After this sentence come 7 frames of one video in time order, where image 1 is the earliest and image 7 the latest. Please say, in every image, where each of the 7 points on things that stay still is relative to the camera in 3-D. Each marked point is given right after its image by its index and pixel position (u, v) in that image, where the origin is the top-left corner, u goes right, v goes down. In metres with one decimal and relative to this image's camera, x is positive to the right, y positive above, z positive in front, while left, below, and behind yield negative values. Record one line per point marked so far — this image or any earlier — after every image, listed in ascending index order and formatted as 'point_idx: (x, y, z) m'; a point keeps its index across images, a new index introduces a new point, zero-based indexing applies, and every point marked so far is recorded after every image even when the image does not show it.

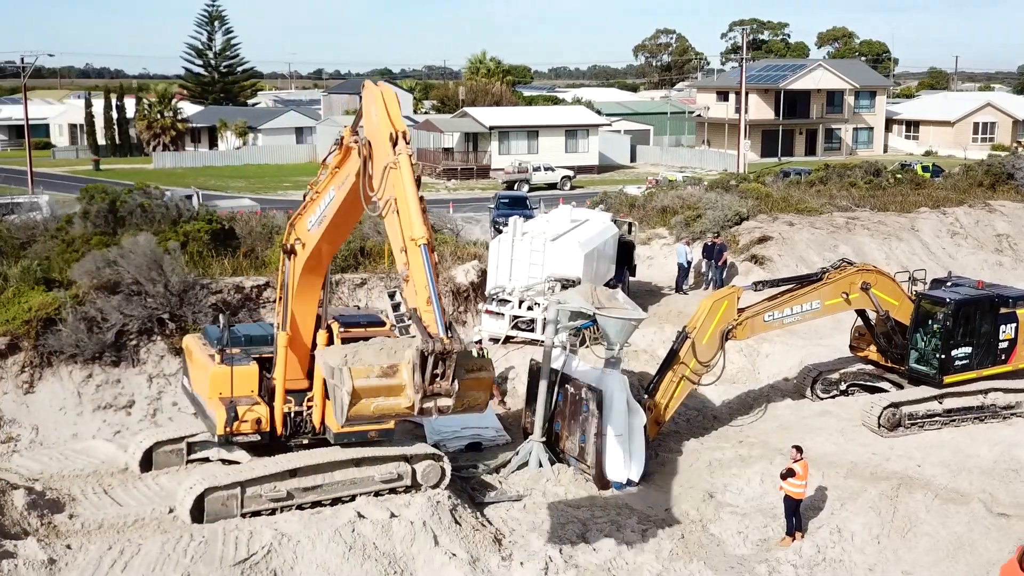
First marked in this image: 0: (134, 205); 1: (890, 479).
0: (-7.2, +1.6, +18.6) m
1: (+4.7, -2.4, +12.0) m
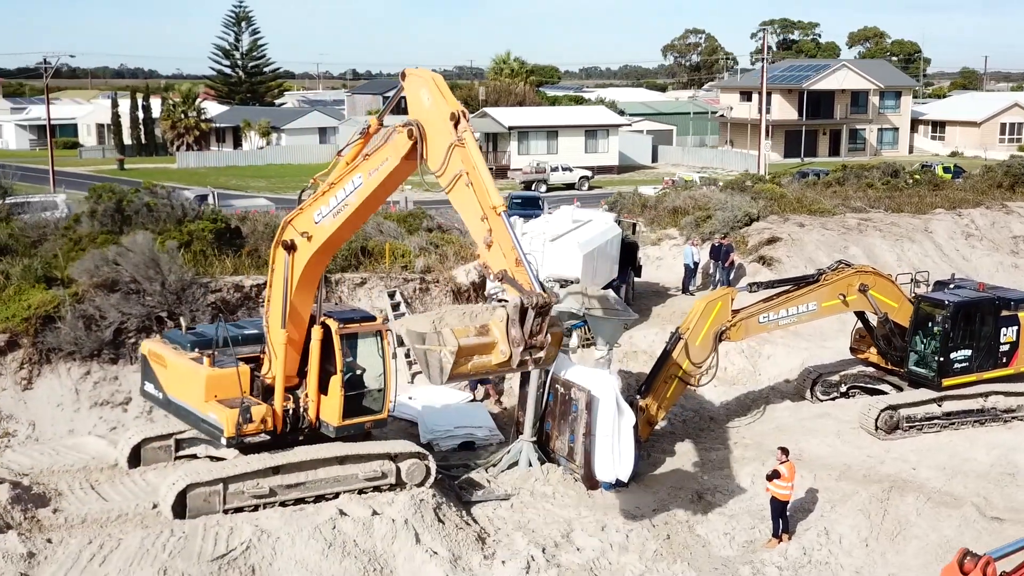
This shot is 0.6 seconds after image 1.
0: (-7.2, +1.6, +18.8) m
1: (+4.5, -2.4, +11.9) m
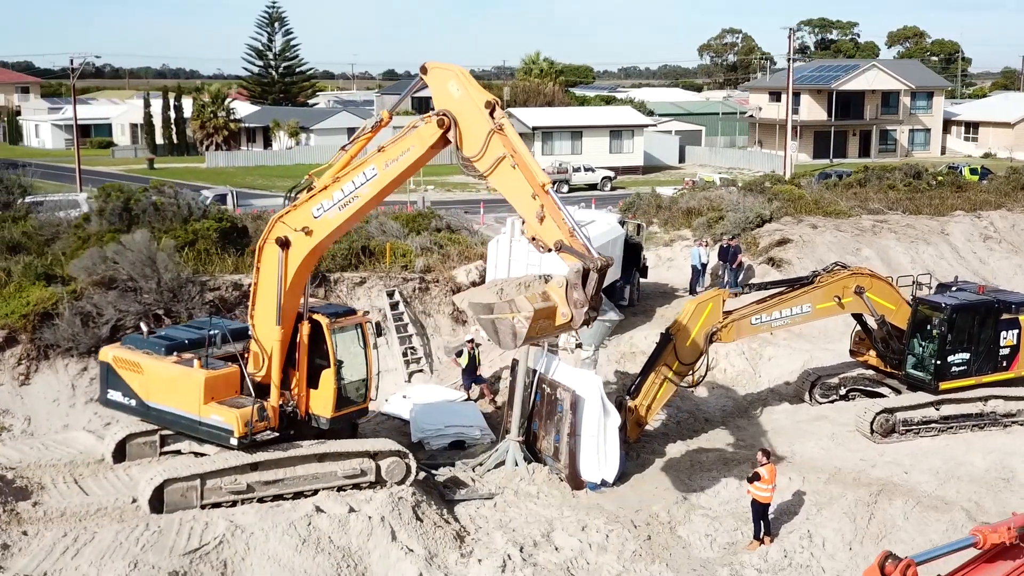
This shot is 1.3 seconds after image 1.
0: (-7.1, +1.6, +19.0) m
1: (+4.4, -2.4, +11.9) m
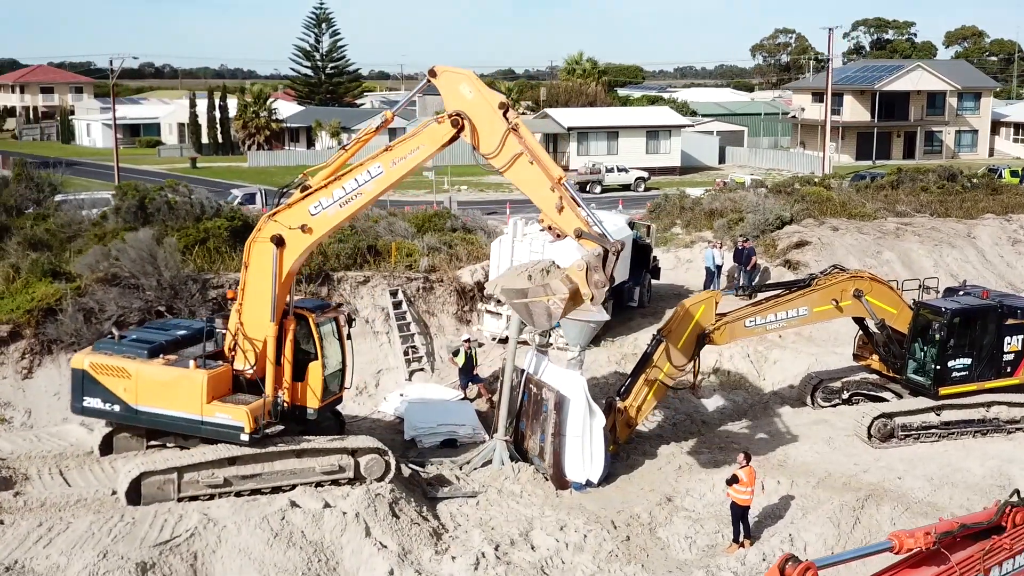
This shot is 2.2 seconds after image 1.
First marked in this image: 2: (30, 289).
0: (-7.0, +1.7, +19.4) m
1: (+4.2, -2.4, +11.7) m
2: (-6.8, 0.0, +13.7) m
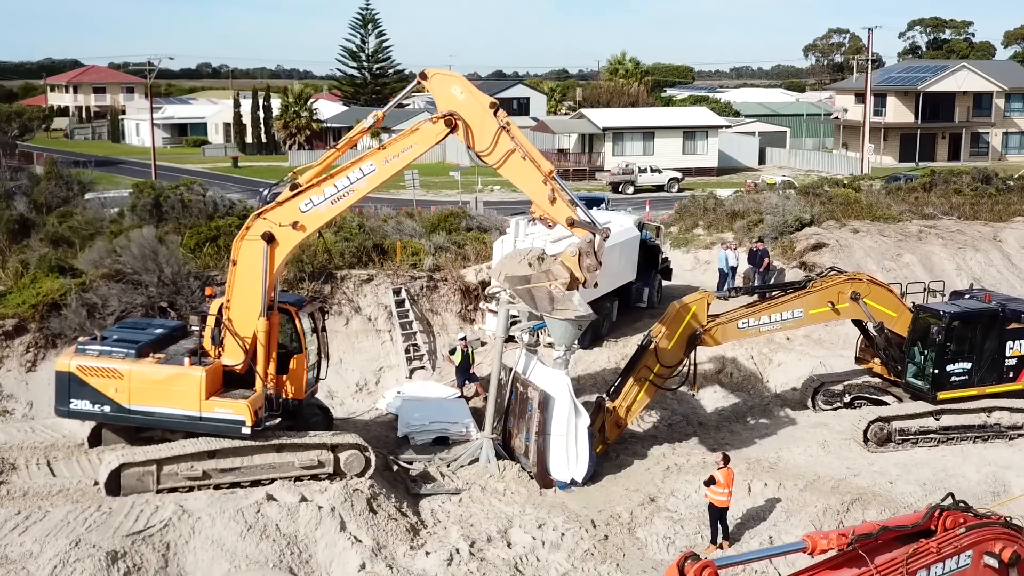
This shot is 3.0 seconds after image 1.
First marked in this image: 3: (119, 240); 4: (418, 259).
0: (-6.8, +1.8, +19.7) m
1: (+4.0, -2.5, +11.6) m
2: (-6.9, +0.1, +14.0) m
3: (-6.0, +0.7, +14.9) m
4: (-1.7, +0.5, +17.8) m
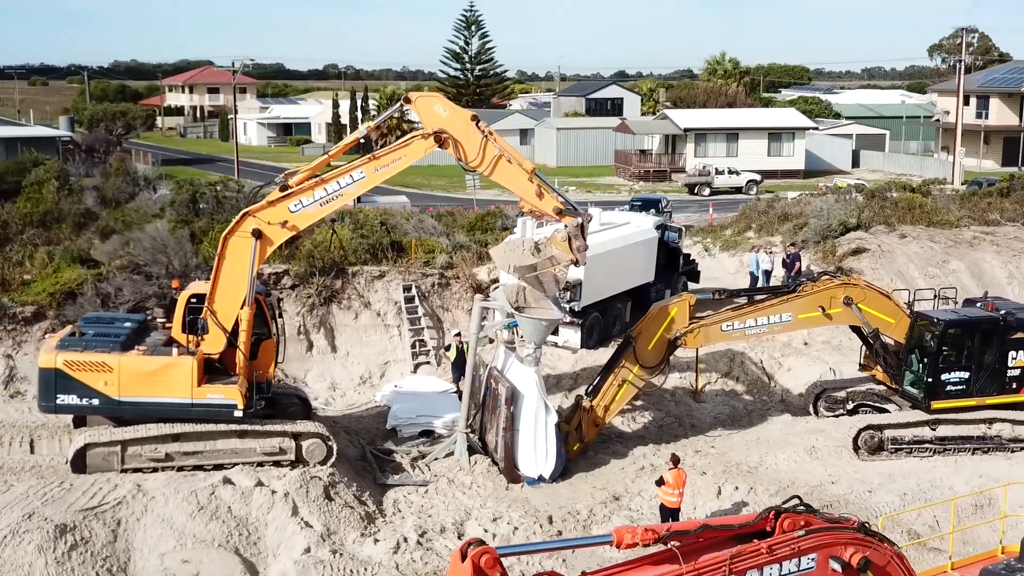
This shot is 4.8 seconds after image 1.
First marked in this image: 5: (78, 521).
0: (-6.3, +1.9, +20.5) m
1: (+3.6, -2.5, +11.5) m
2: (-6.9, +0.2, +14.8) m
3: (-6.0, +0.9, +15.7) m
4: (-1.5, +0.6, +18.1) m
5: (-3.9, -2.1, +8.8) m
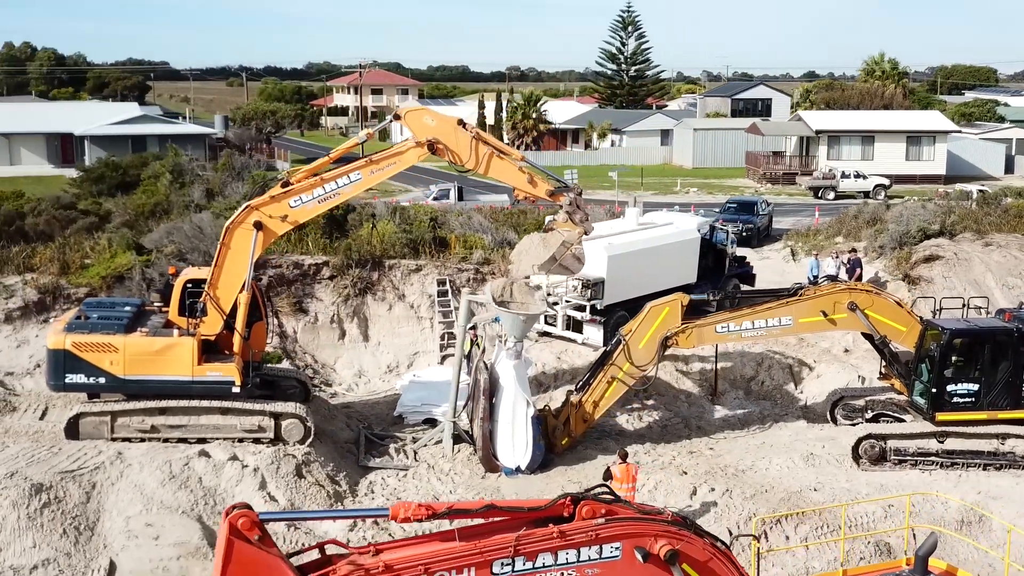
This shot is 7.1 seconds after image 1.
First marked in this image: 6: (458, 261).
0: (-5.2, +2.2, +21.6) m
1: (+3.3, -2.5, +11.3) m
2: (-6.6, +0.5, +16.1) m
3: (-5.6, +1.1, +16.8) m
4: (-0.8, +0.7, +18.6) m
5: (-4.6, -1.9, +9.7) m
6: (-1.0, +0.5, +18.3) m
